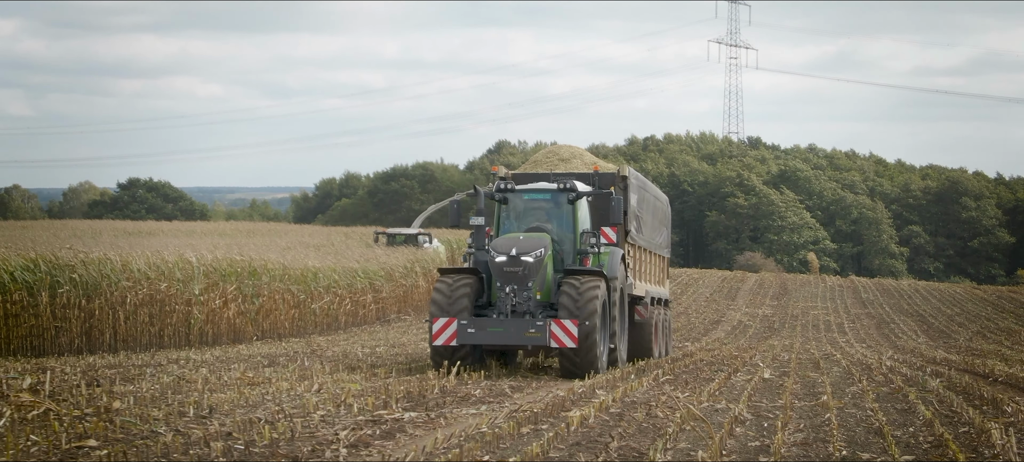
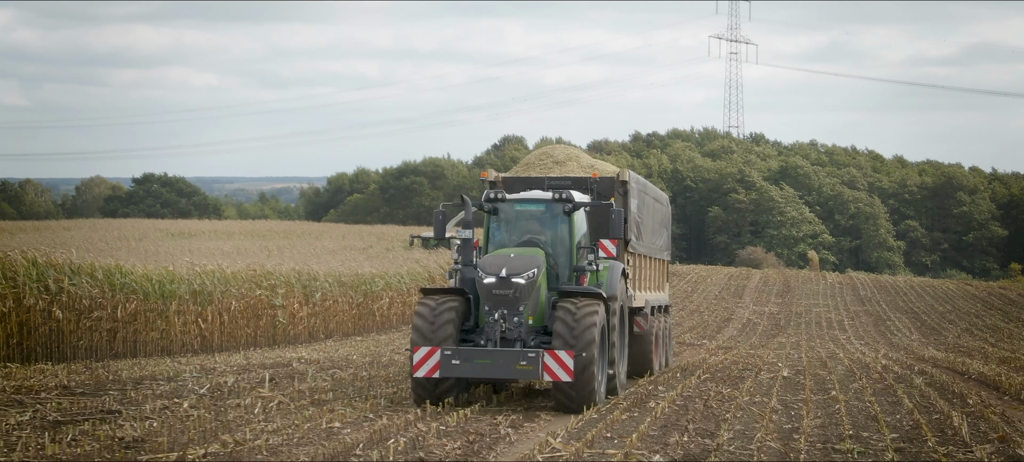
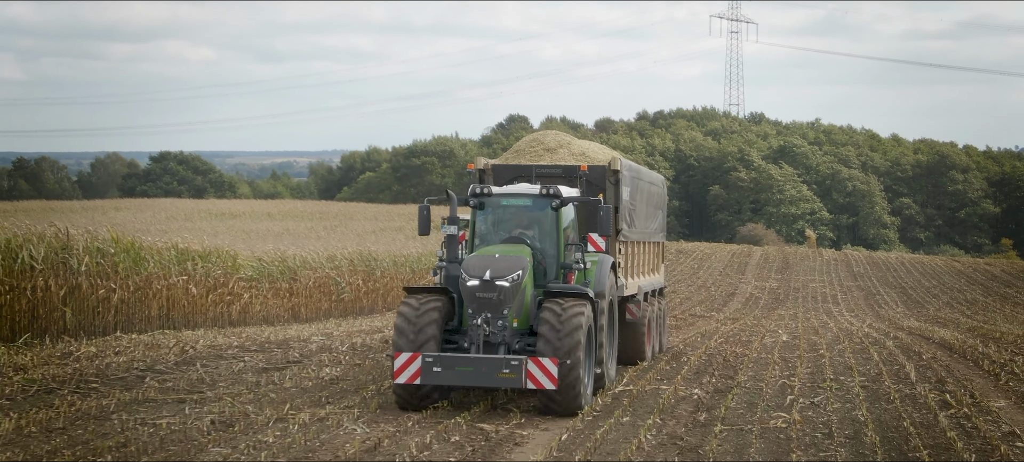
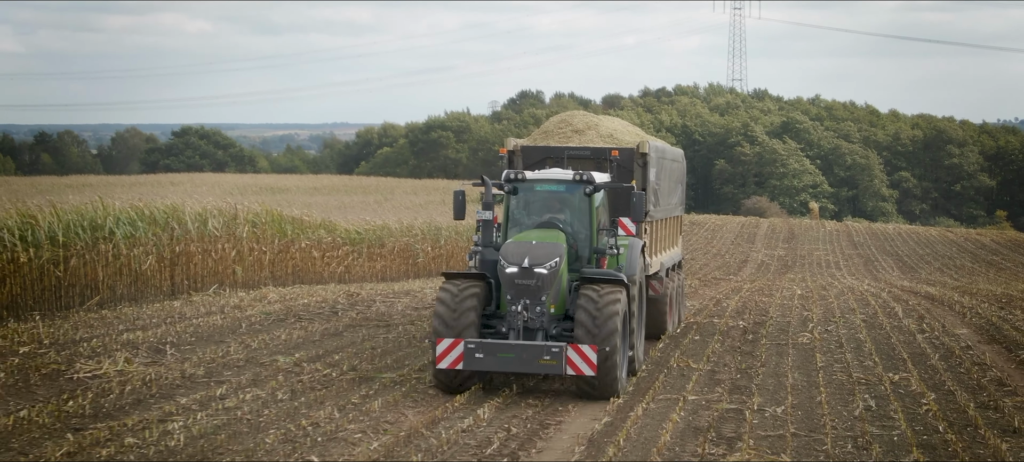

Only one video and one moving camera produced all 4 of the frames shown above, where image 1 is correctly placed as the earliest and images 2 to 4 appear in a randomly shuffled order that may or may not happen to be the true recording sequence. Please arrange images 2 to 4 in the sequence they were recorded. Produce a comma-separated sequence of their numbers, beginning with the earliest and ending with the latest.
2, 3, 4
